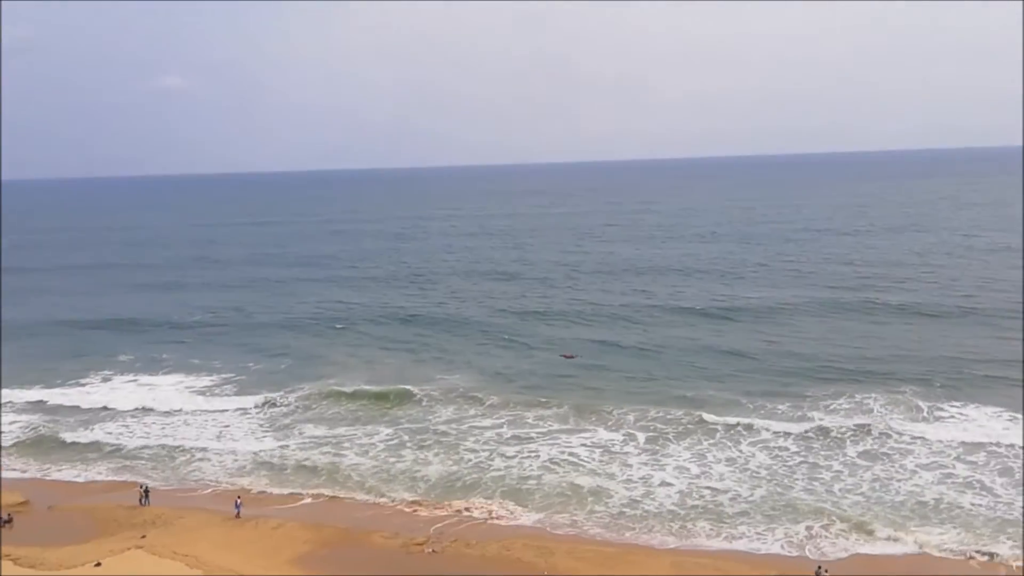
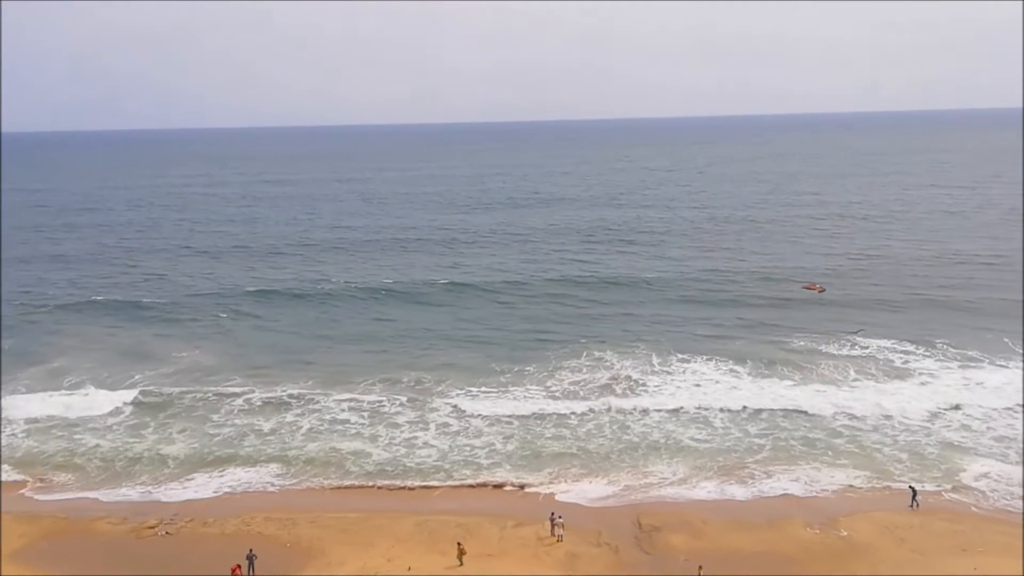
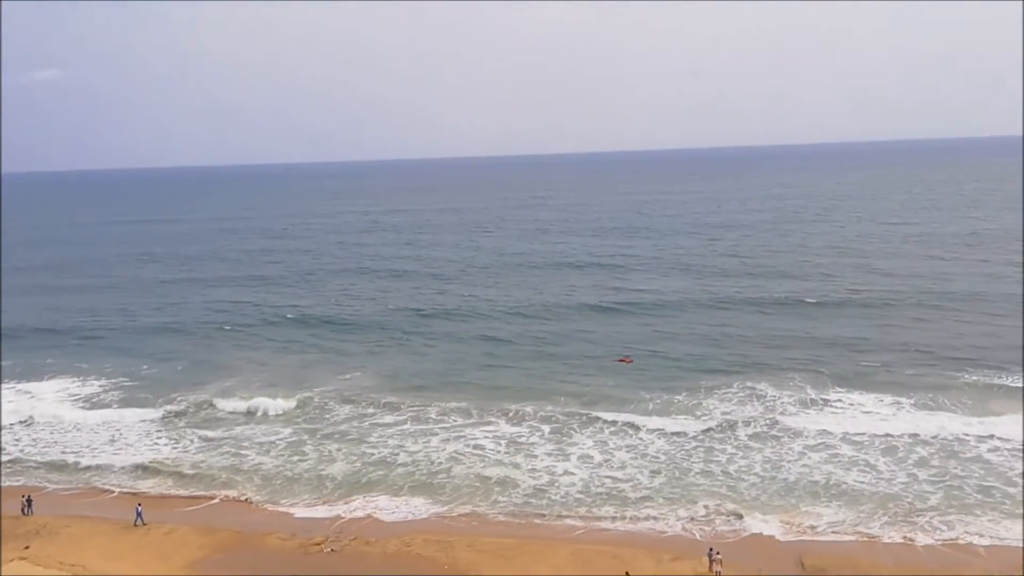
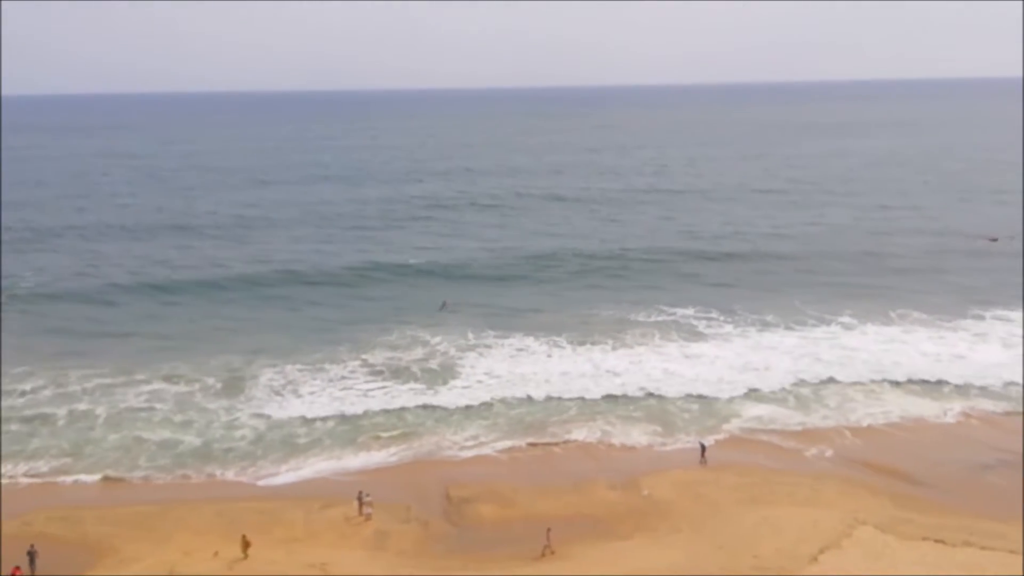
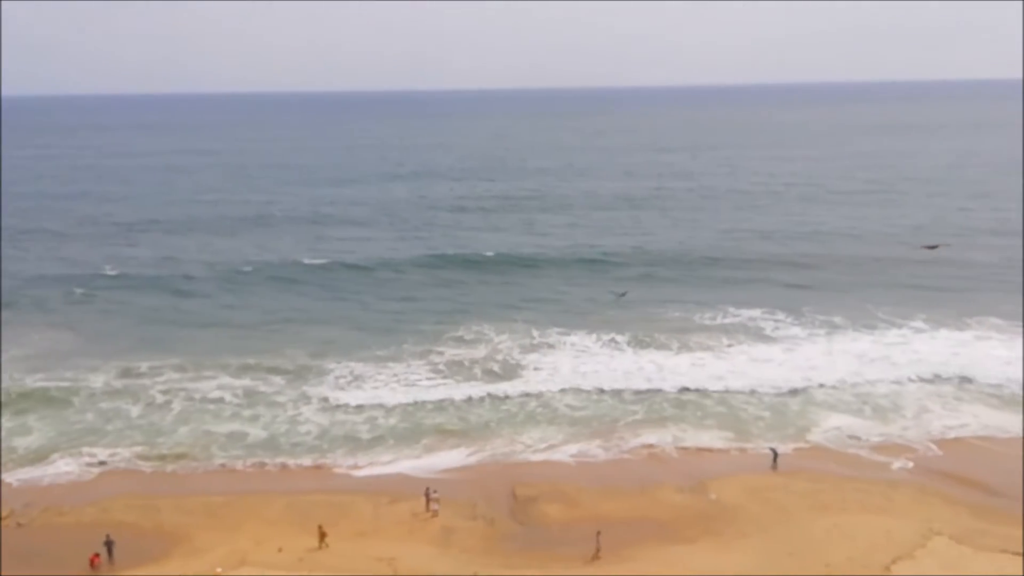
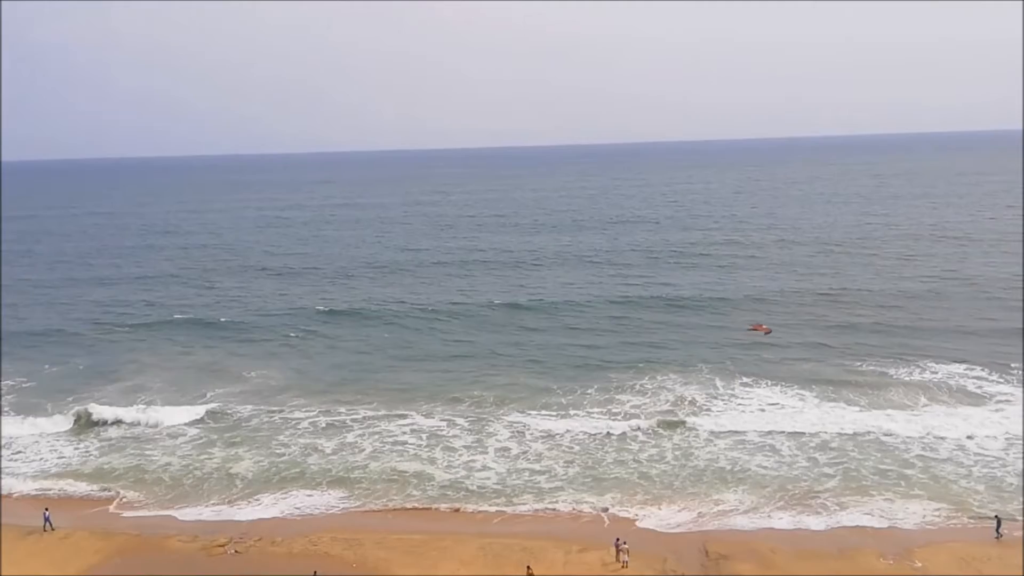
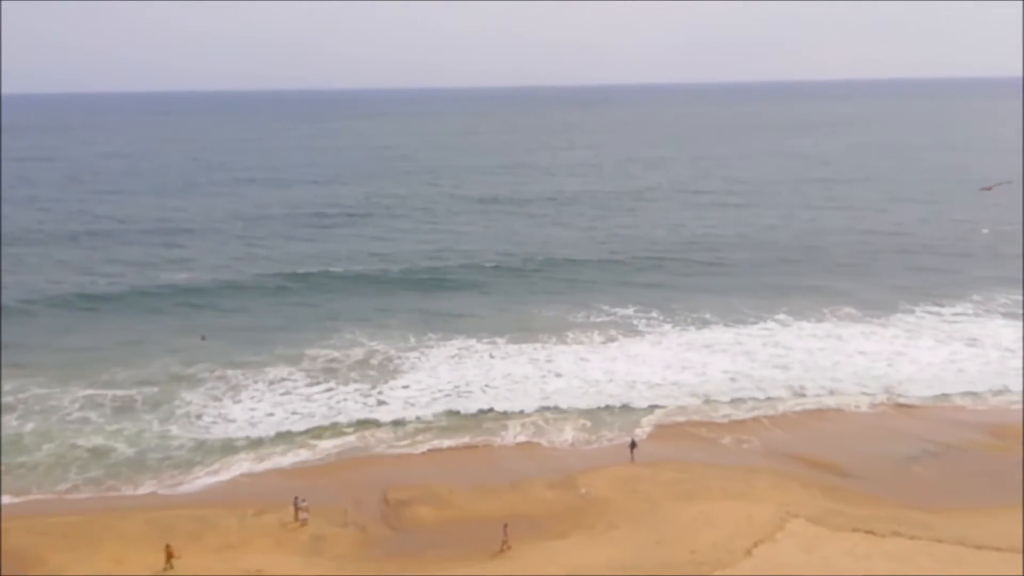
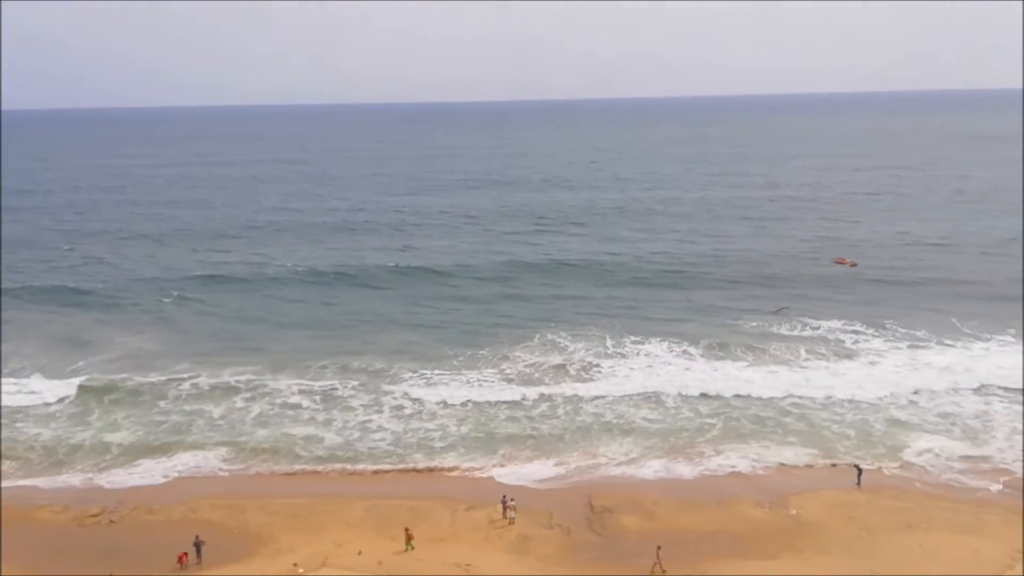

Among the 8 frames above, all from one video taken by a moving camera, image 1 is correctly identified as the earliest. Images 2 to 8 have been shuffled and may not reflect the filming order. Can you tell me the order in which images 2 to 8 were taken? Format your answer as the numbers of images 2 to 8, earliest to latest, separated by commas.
3, 6, 2, 8, 5, 4, 7
